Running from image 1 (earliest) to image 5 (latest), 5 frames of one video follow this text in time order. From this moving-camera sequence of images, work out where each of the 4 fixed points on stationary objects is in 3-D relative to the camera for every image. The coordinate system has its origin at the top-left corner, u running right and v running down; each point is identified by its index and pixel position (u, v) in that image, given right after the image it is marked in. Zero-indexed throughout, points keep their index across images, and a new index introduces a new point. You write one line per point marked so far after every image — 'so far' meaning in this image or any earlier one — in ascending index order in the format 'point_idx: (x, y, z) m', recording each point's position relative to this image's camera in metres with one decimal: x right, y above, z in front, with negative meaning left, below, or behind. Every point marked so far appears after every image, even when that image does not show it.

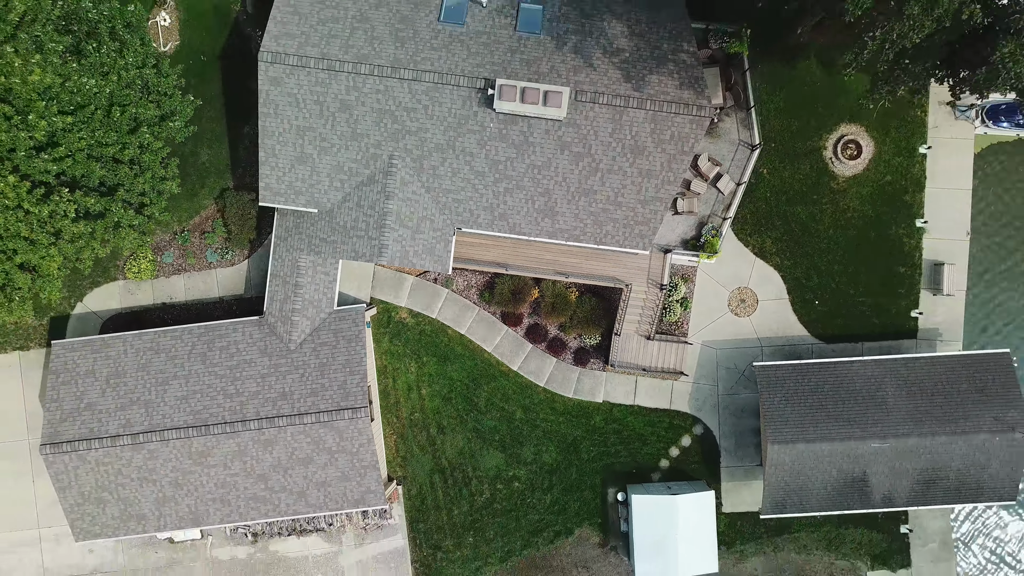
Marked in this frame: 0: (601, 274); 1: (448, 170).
0: (+3.3, +0.5, +19.9) m
1: (-2.1, +3.8, +17.5) m
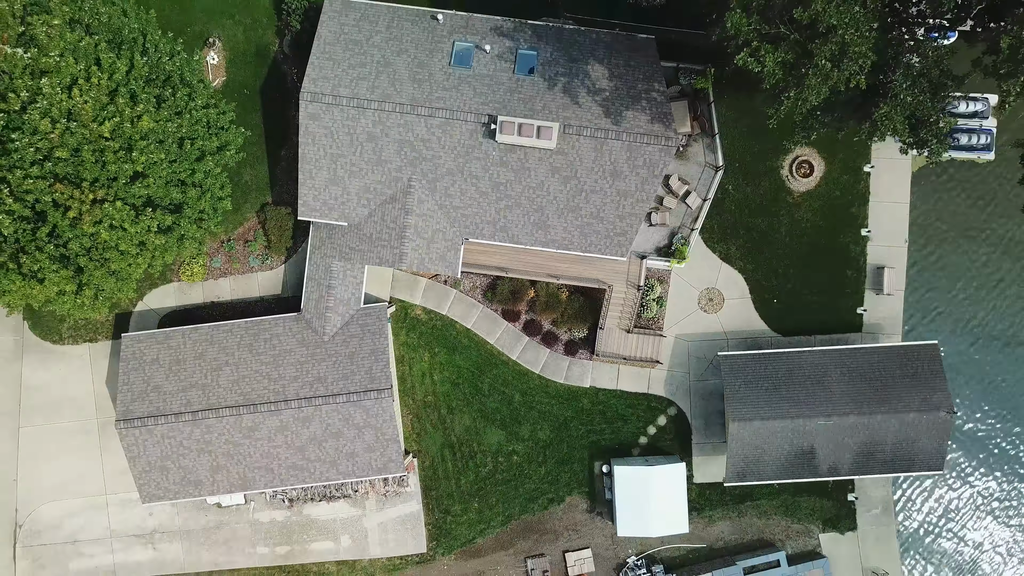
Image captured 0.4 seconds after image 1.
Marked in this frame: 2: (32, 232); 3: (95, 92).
0: (+3.2, +0.5, +23.3) m
1: (-2.1, +3.8, +20.8) m
2: (-14.4, +1.7, +16.0) m
3: (-12.4, +5.8, +16.4) m
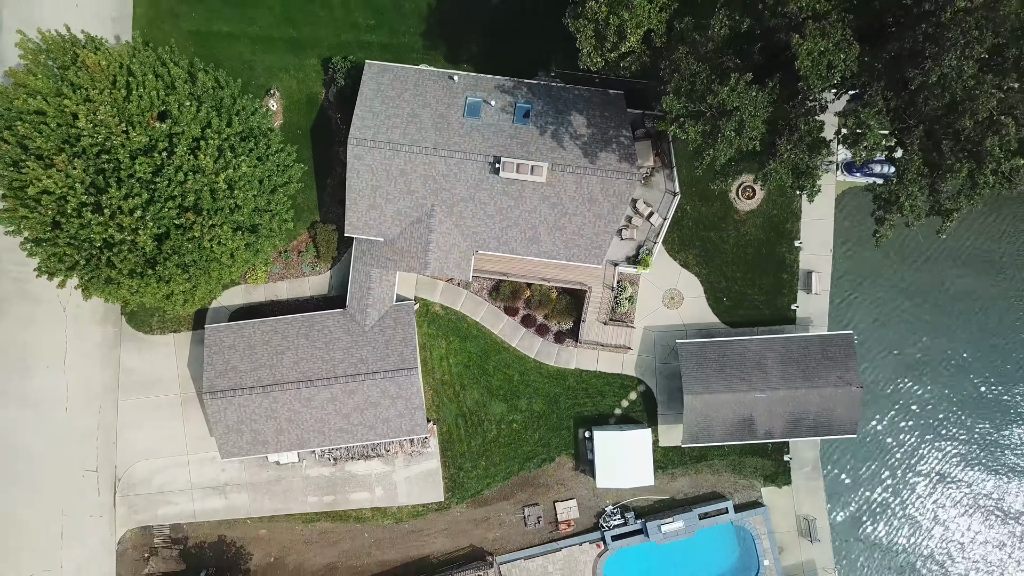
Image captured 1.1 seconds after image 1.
0: (+3.2, +0.4, +29.2) m
1: (-2.1, +3.7, +26.8) m
2: (-14.4, +1.6, +21.9) m
3: (-12.4, +5.7, +22.3) m
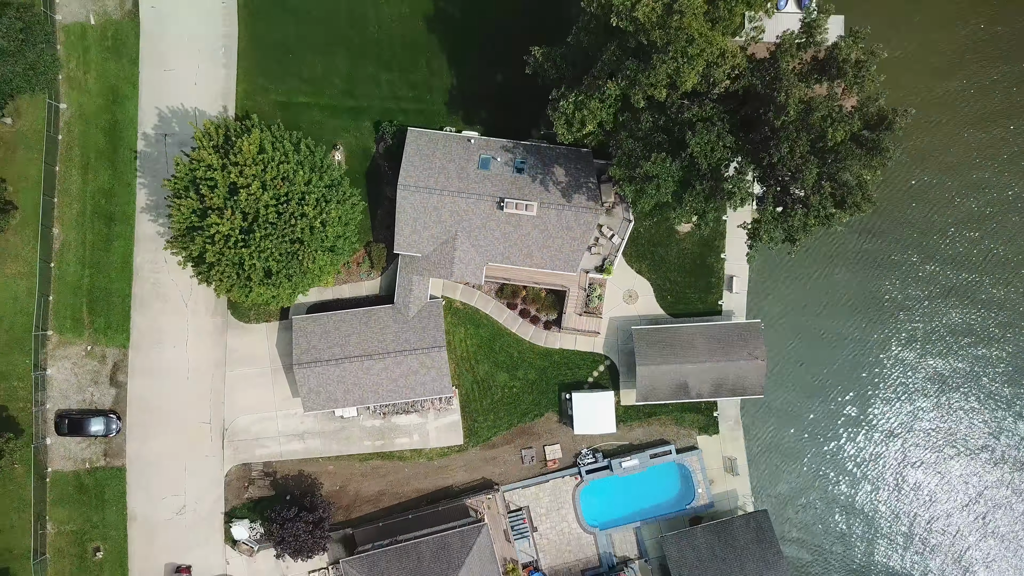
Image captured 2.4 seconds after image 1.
0: (+3.3, +0.3, +40.3) m
1: (-2.1, +3.6, +37.9) m
2: (-14.4, +1.4, +33.0) m
3: (-12.4, +5.6, +33.4) m
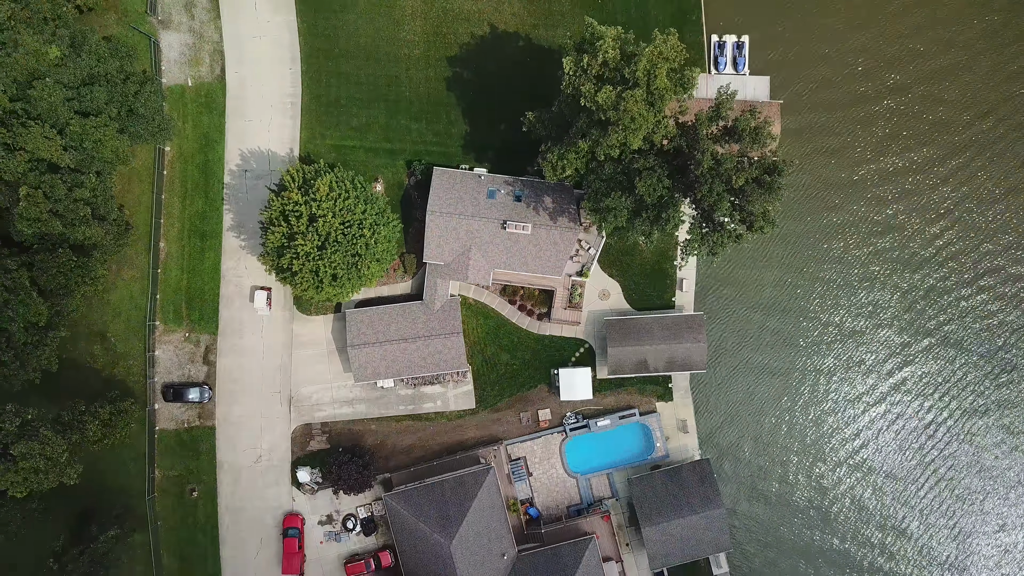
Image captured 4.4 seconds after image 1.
0: (+3.3, +0.3, +52.6) m
1: (-2.1, +3.6, +50.2) m
2: (-14.3, +1.4, +45.4) m
3: (-12.4, +5.6, +45.7) m
